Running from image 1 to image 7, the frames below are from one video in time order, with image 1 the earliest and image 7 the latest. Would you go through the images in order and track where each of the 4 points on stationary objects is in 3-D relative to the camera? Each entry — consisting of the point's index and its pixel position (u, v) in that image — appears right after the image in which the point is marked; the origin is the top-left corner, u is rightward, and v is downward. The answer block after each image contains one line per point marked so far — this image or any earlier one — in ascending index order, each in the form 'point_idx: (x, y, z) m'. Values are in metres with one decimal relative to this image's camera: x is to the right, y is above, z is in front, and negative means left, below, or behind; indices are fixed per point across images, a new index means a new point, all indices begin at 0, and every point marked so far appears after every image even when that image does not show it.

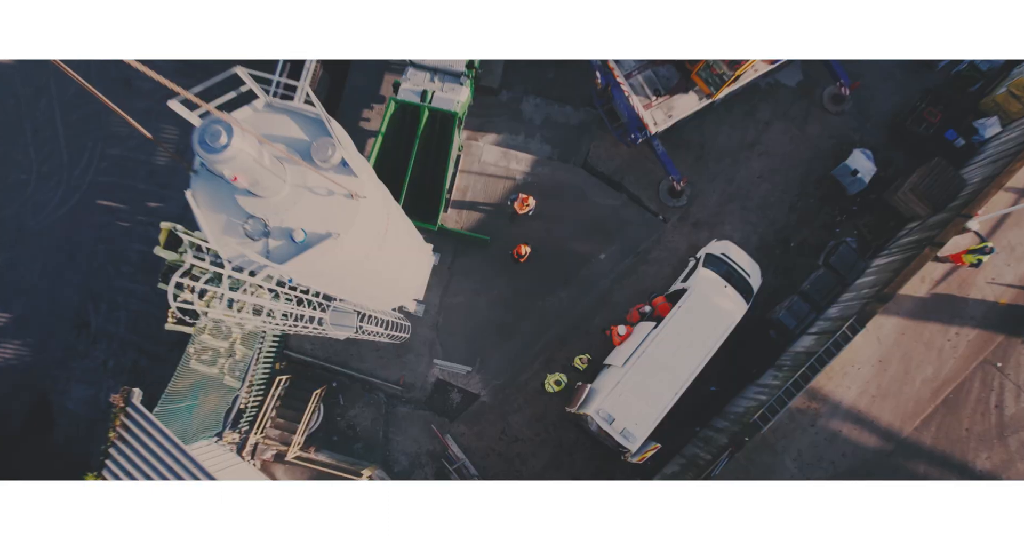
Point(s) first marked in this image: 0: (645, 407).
0: (+3.1, -3.1, +11.1) m
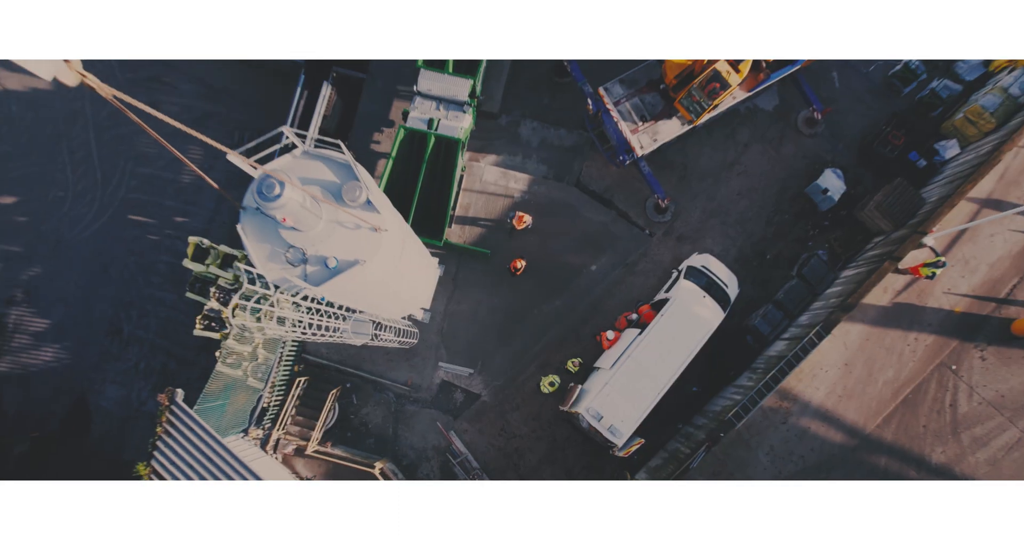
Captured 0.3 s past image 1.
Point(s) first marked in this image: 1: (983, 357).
0: (+3.1, -3.4, +12.4) m
1: (+13.3, -2.4, +13.8) m
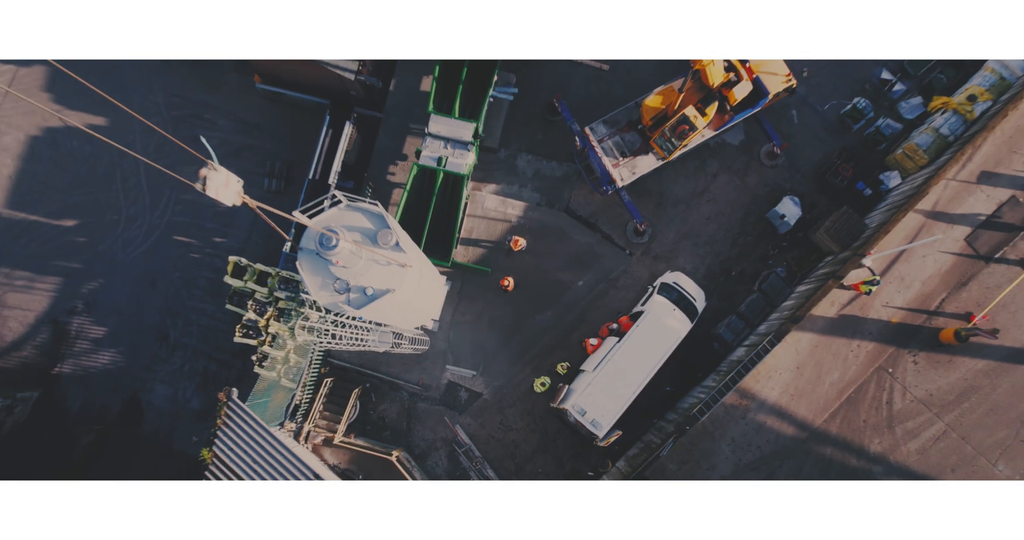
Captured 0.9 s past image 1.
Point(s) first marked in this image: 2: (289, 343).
0: (+3.0, -4.0, +14.6) m
1: (+13.2, -3.0, +16.0) m
2: (-6.6, -2.2, +14.4) m
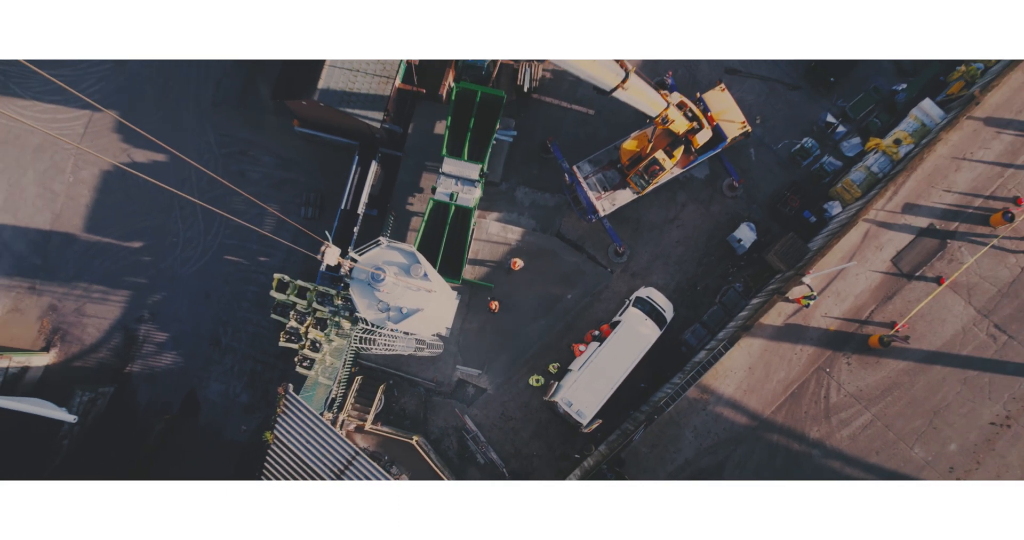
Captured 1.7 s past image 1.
0: (+3.0, -4.6, +17.8) m
1: (+13.2, -3.6, +19.2) m
2: (-6.6, -2.8, +17.7) m
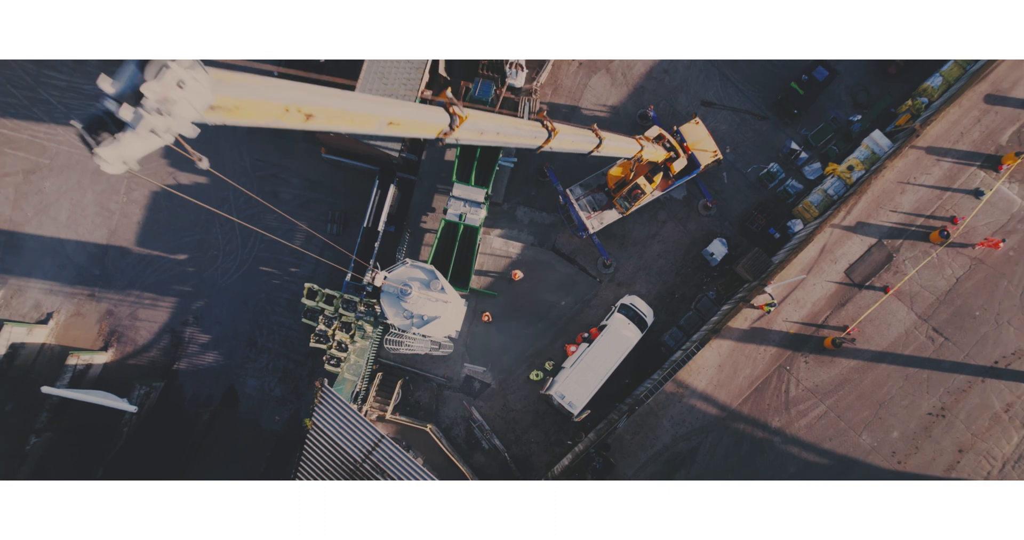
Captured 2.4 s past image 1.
0: (+3.0, -5.1, +20.7) m
1: (+13.3, -4.1, +22.0) m
2: (-6.6, -3.3, +20.6) m
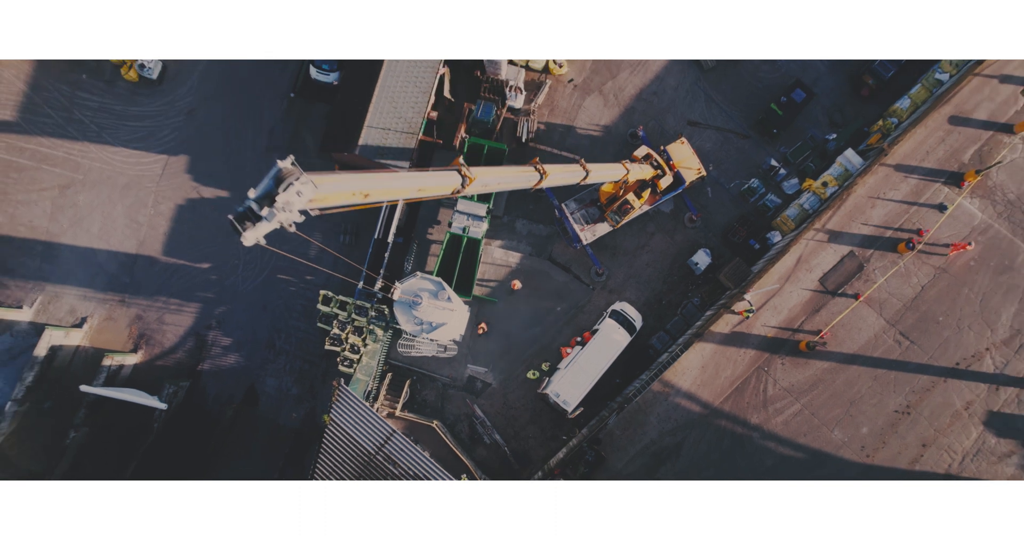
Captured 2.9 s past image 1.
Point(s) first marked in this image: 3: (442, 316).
0: (+3.0, -5.5, +22.5) m
1: (+13.2, -4.5, +23.9) m
2: (-6.6, -3.7, +22.5) m
3: (-2.6, -1.7, +17.9) m
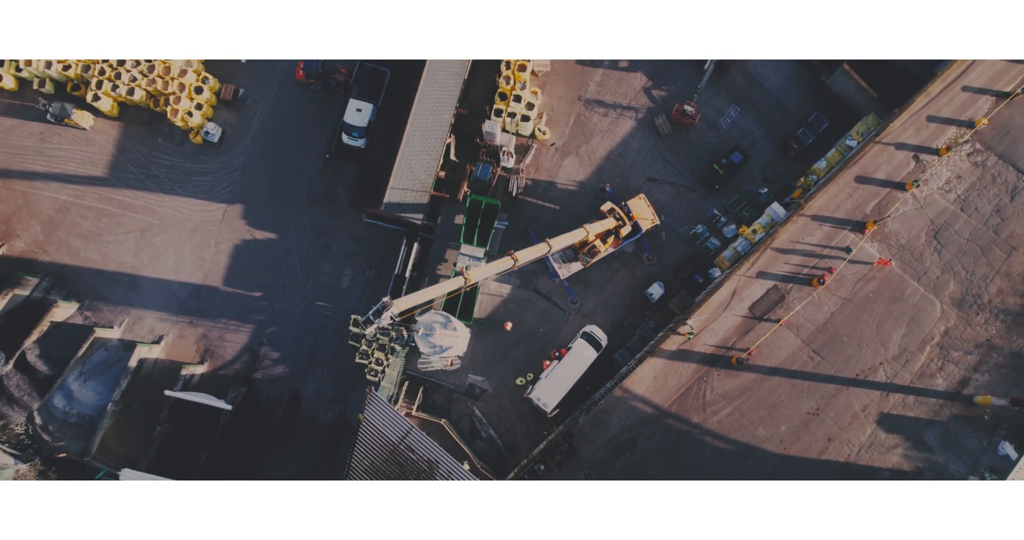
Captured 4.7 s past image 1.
0: (+2.5, -7.3, +28.8) m
1: (+12.7, -6.4, +30.0) m
2: (-7.1, -5.5, +28.7) m
3: (-3.1, -3.5, +24.1) m
